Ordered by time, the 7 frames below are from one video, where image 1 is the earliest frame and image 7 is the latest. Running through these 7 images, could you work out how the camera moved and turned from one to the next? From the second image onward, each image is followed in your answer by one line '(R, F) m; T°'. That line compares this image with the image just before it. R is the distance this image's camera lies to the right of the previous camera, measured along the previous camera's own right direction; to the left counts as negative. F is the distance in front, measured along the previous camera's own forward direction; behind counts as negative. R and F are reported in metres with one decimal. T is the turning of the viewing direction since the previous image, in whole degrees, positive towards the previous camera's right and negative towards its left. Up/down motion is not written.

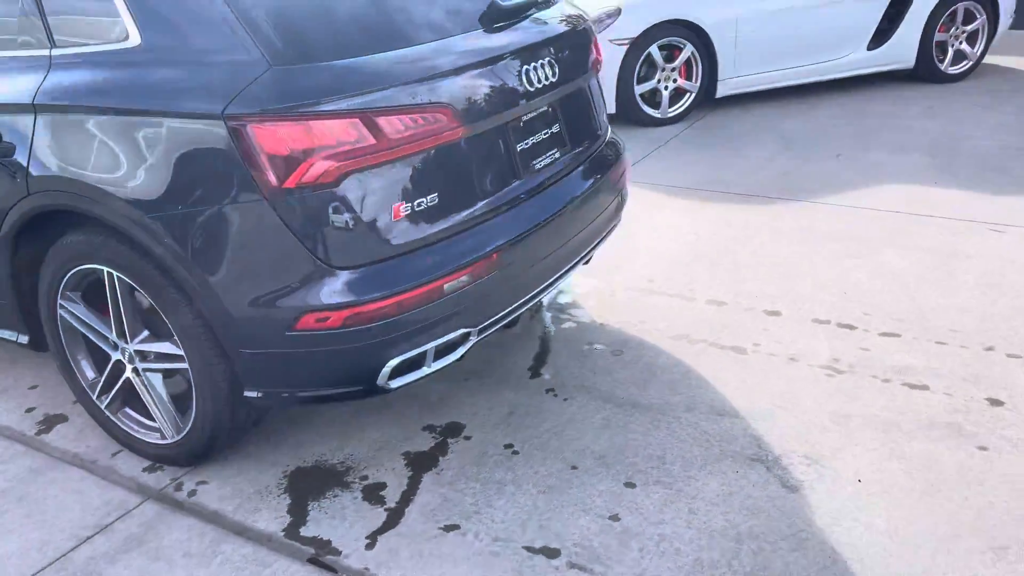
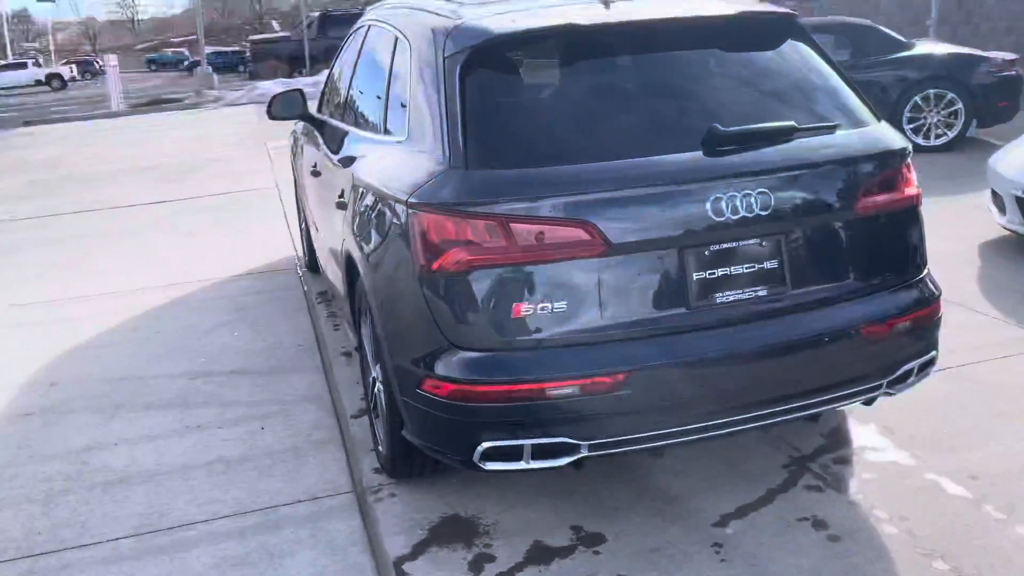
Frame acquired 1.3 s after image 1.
(+1.2, +0.4) m; -41°
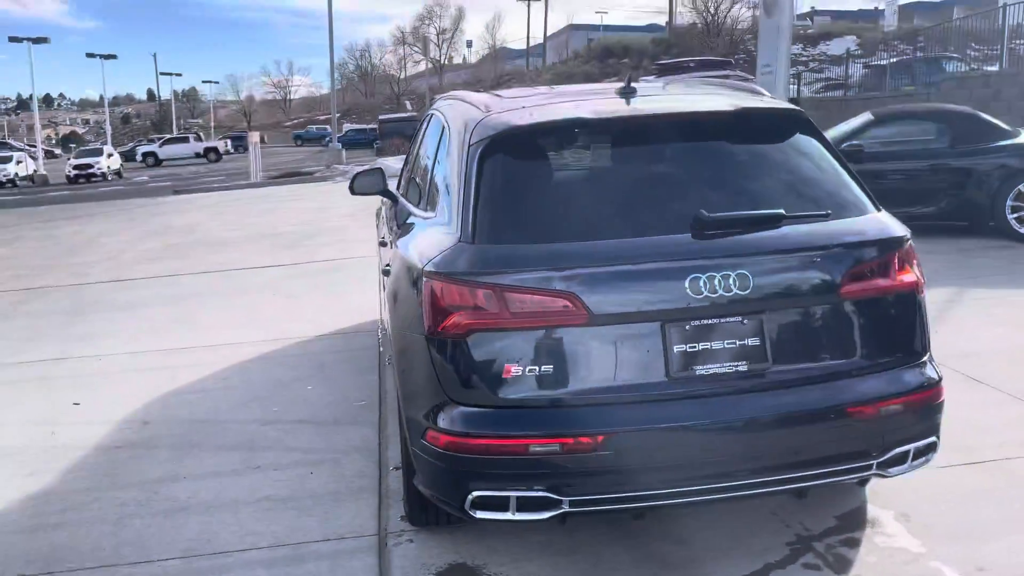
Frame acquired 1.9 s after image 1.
(+0.4, -0.2) m; -8°
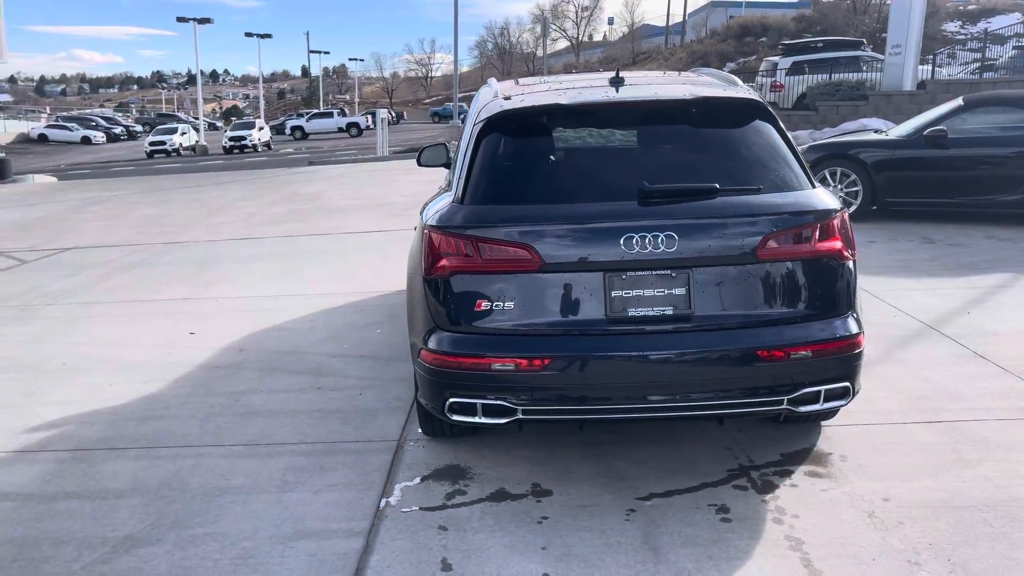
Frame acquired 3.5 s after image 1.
(+0.6, -0.6) m; -9°
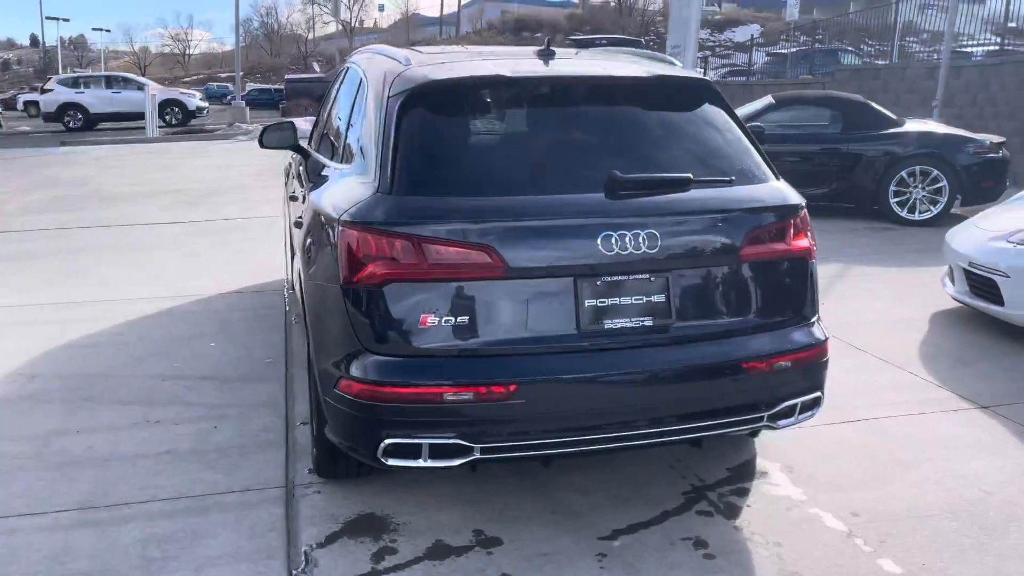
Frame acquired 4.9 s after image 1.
(-0.6, +0.7) m; +15°
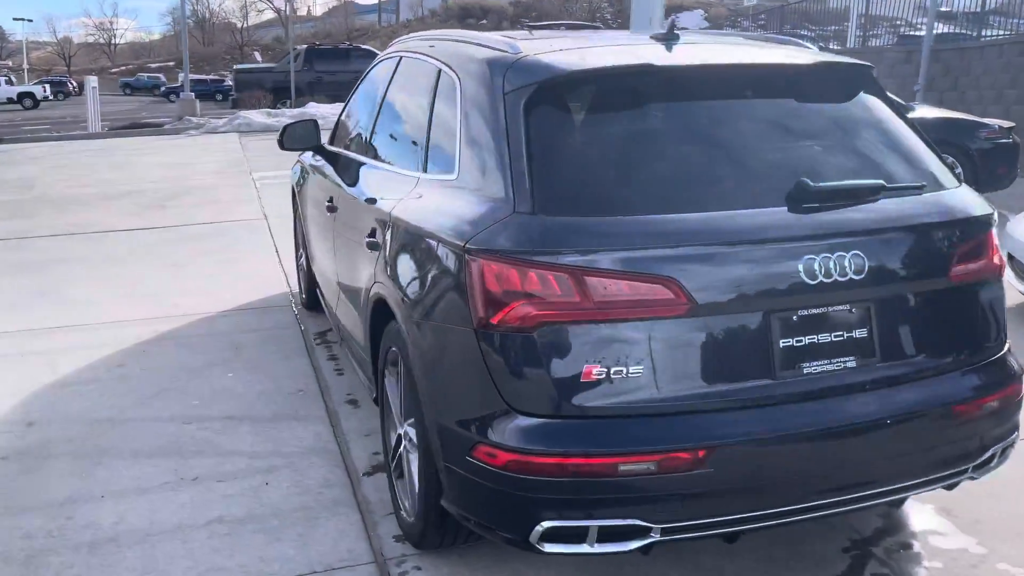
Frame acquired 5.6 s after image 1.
(-0.6, +0.6) m; +4°
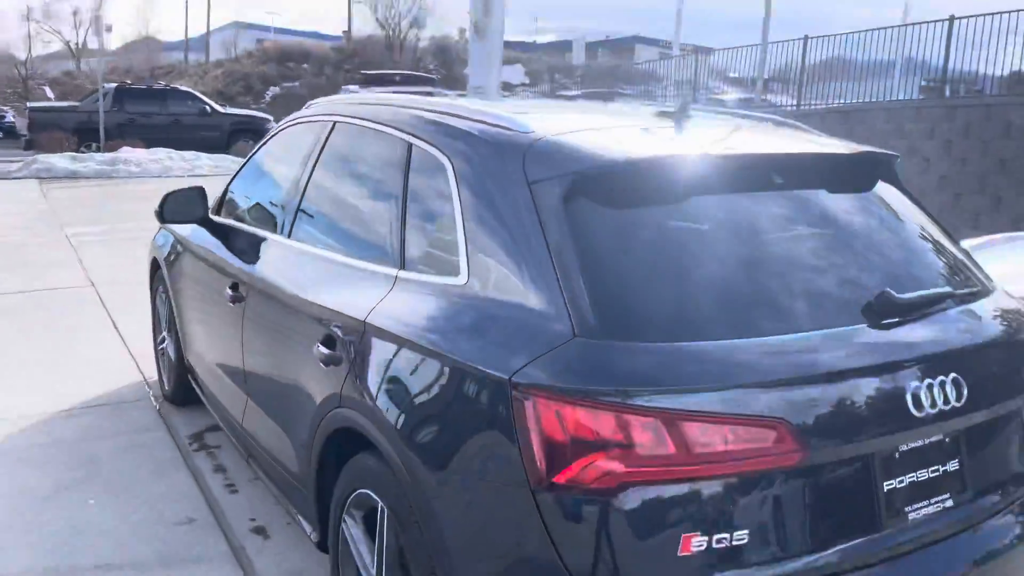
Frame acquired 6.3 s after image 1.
(-0.5, +0.5) m; +13°
